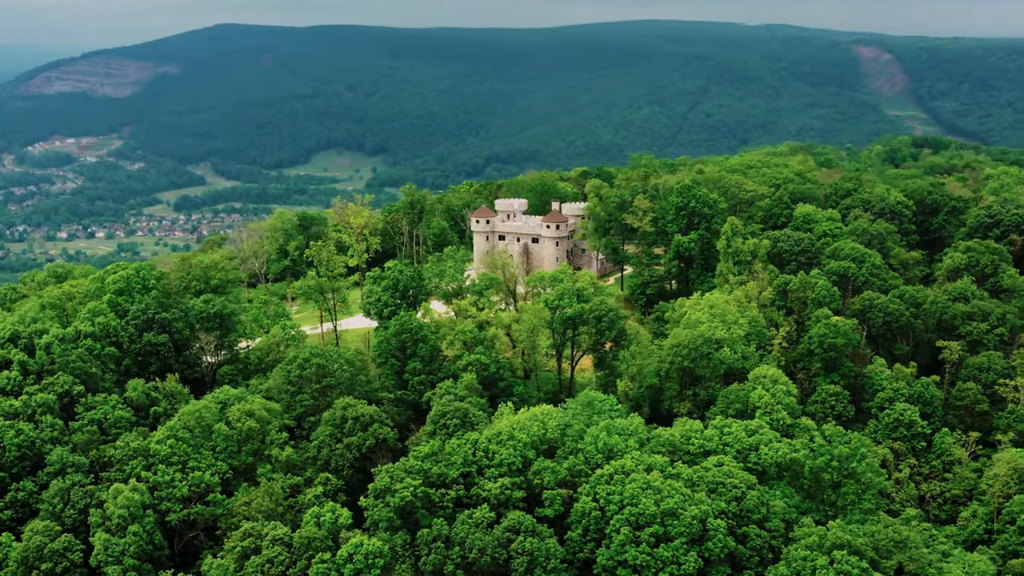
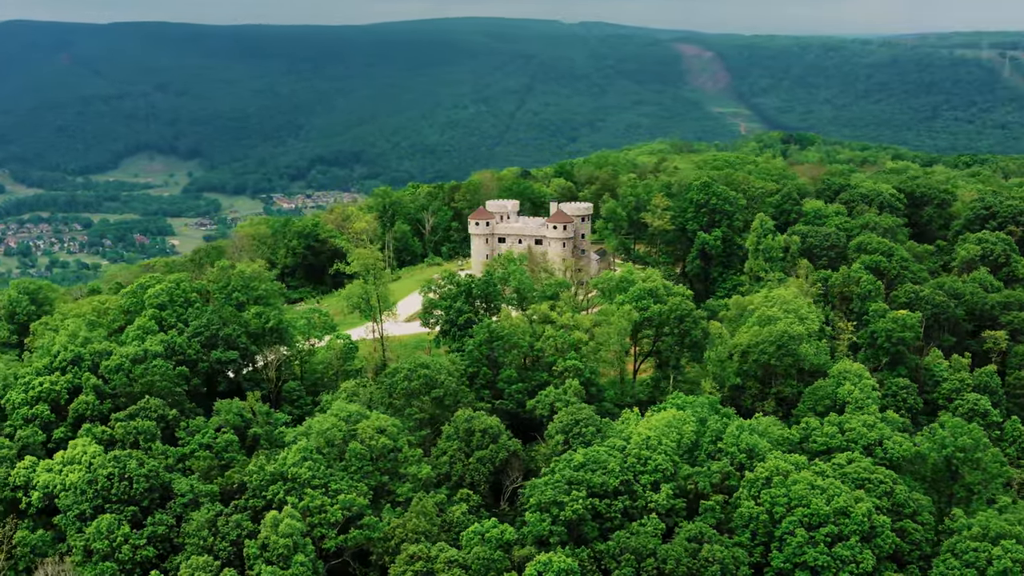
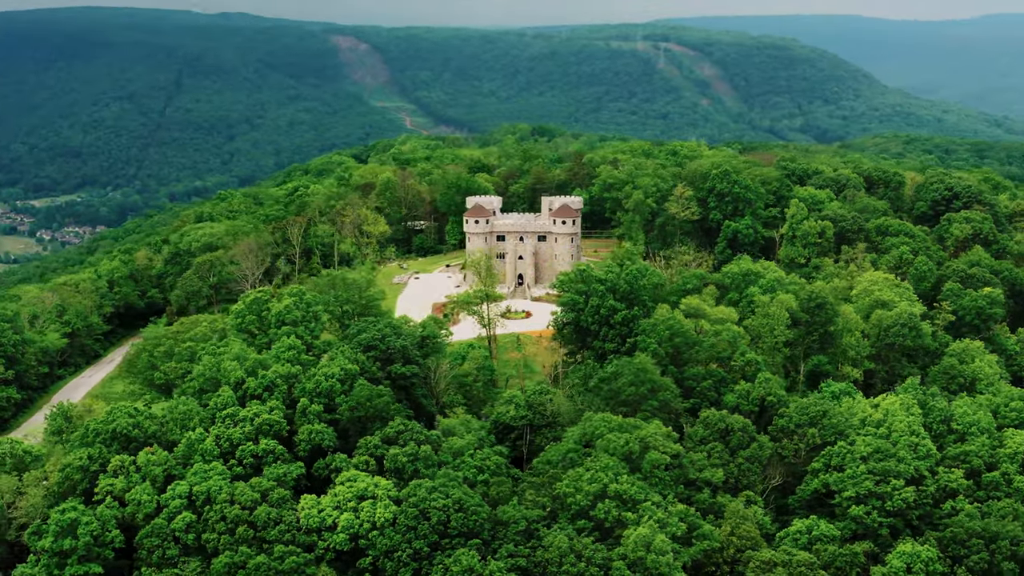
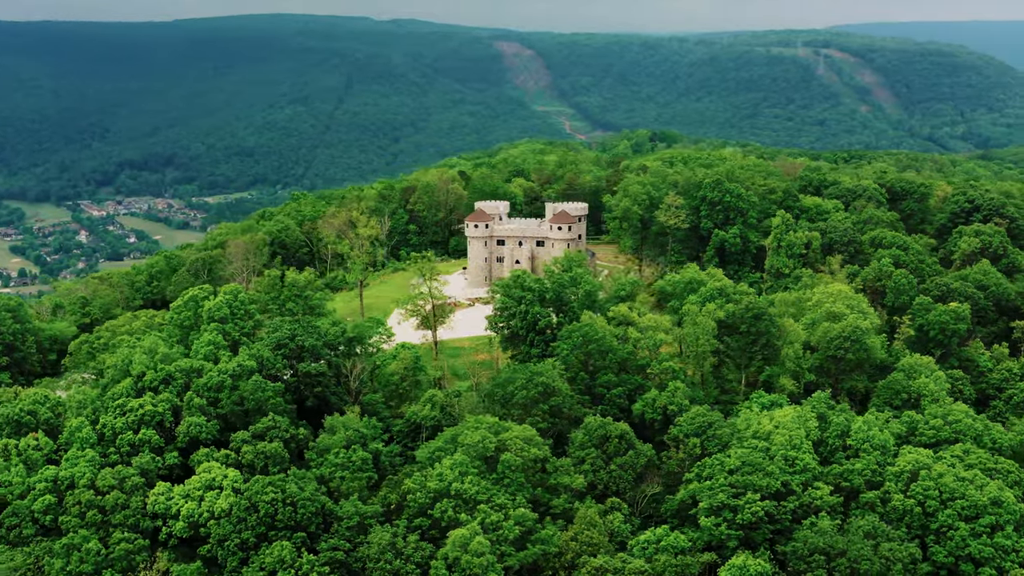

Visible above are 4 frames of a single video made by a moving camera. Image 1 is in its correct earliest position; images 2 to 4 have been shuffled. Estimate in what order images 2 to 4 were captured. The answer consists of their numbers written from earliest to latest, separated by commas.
2, 4, 3
